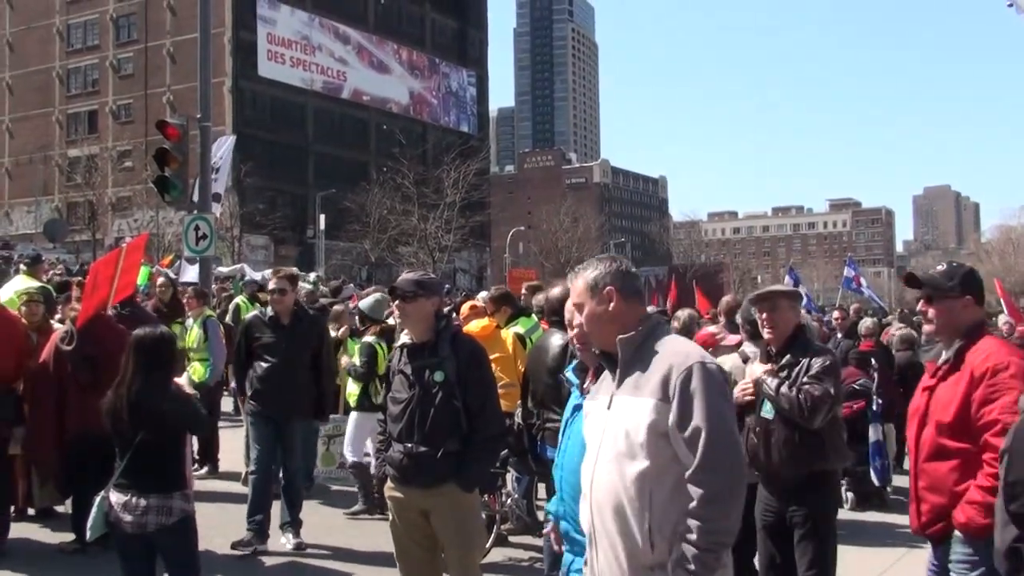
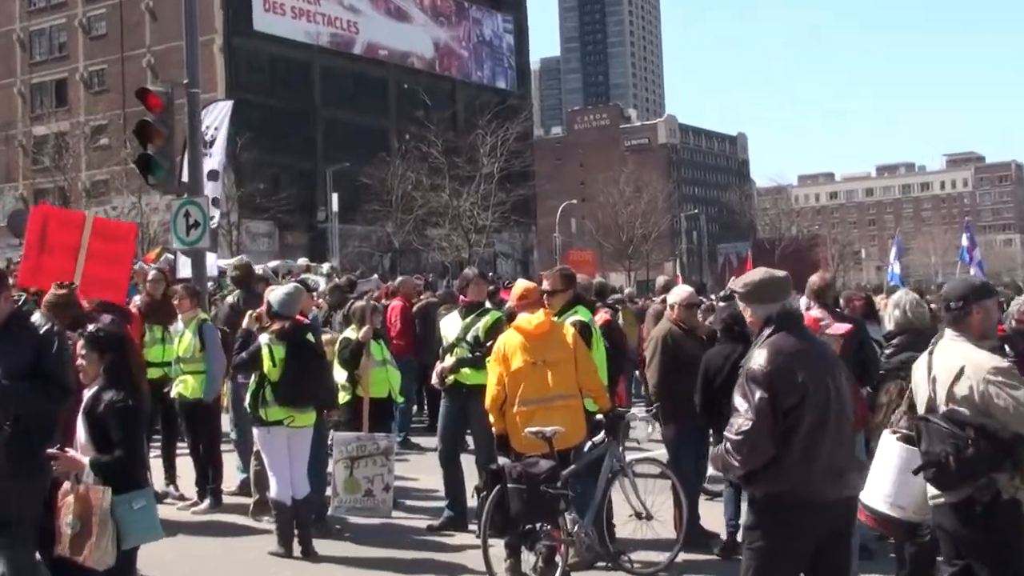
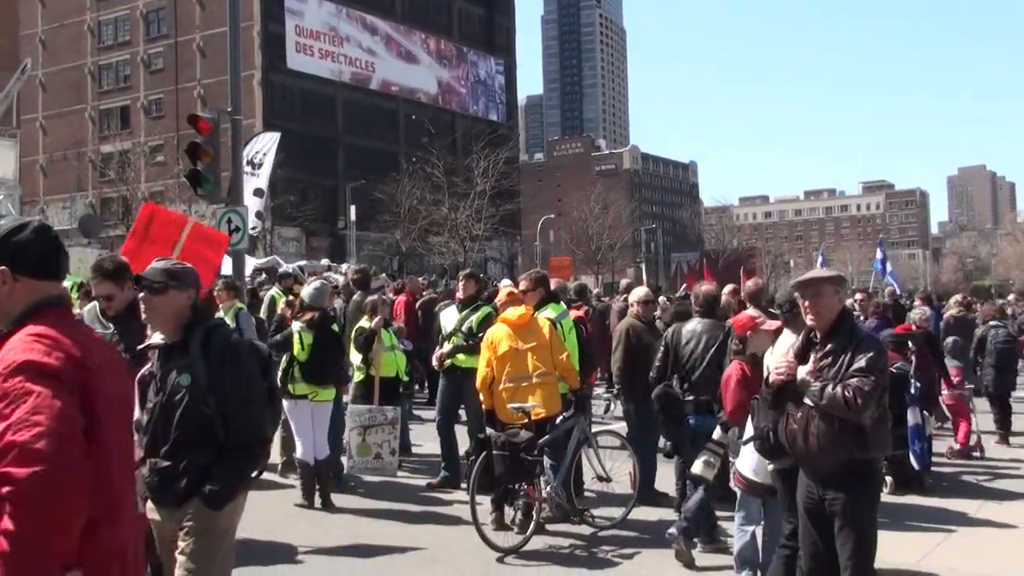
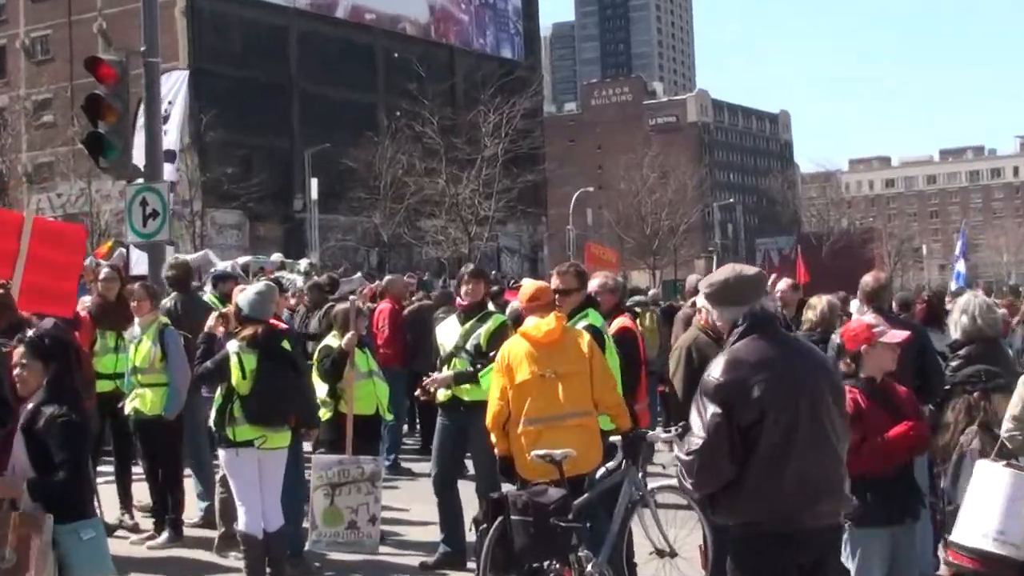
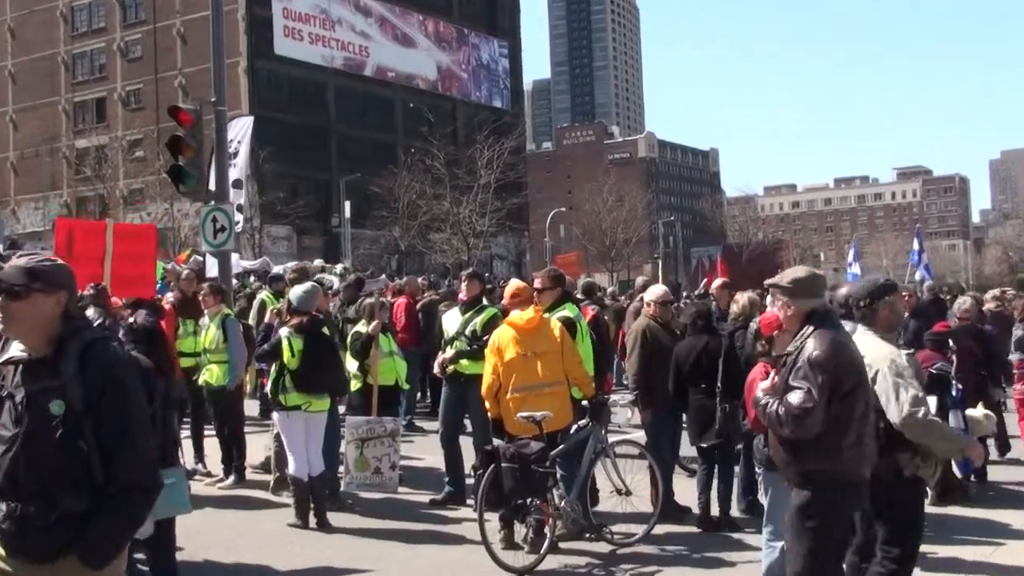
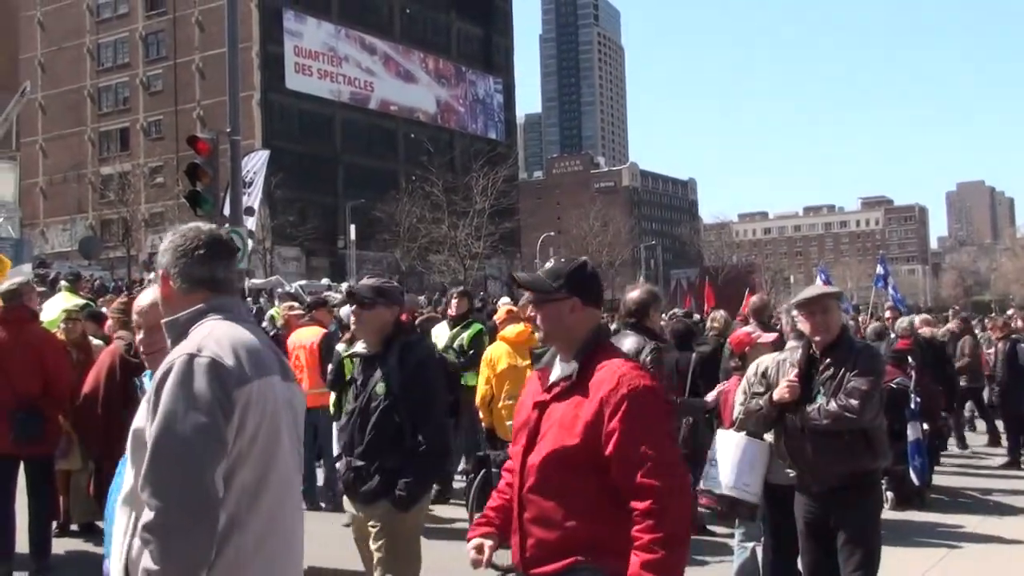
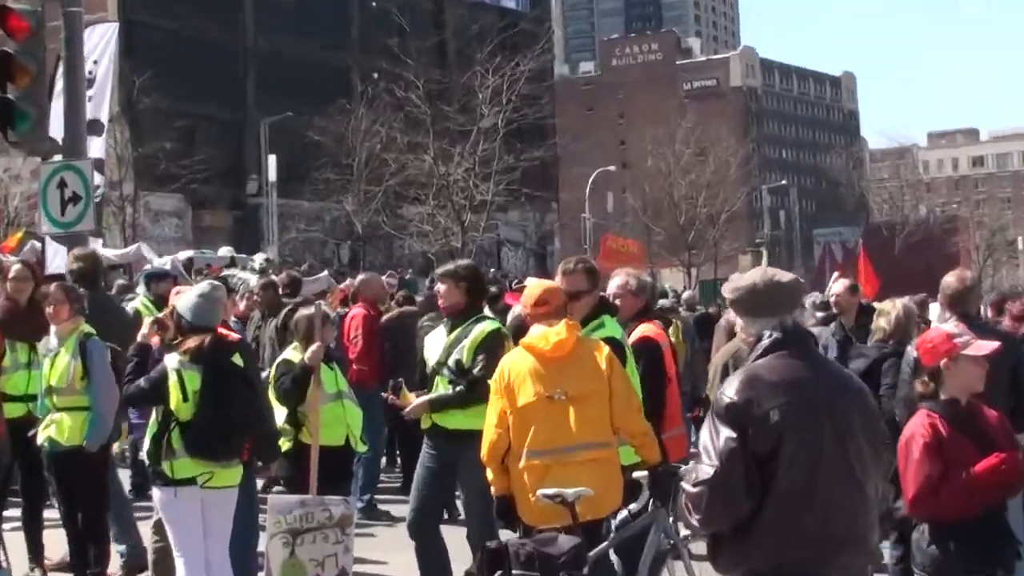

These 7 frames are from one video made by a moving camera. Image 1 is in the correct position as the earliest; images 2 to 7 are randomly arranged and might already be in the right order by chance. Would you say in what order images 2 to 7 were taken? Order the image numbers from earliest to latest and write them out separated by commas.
6, 3, 5, 2, 4, 7
